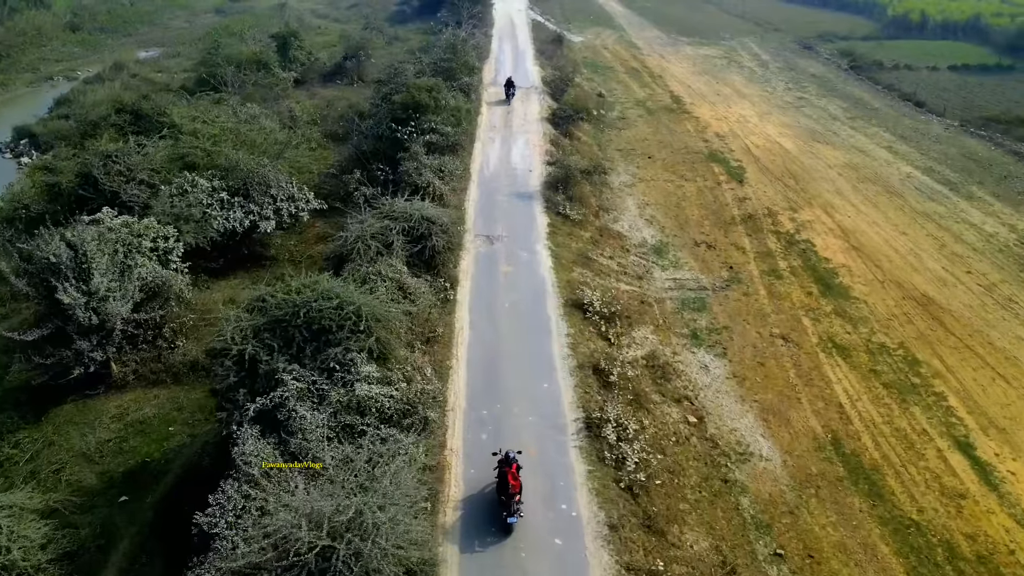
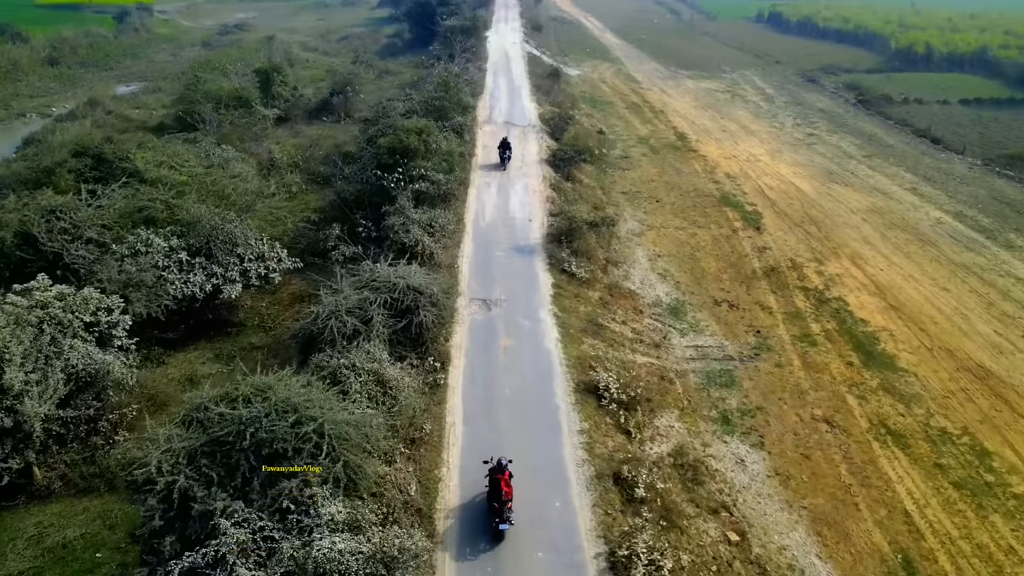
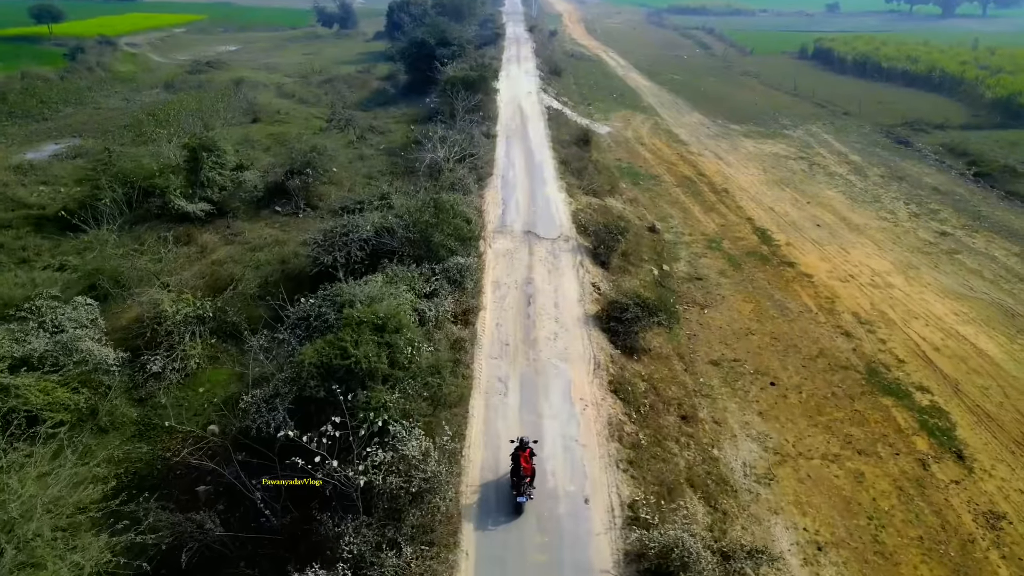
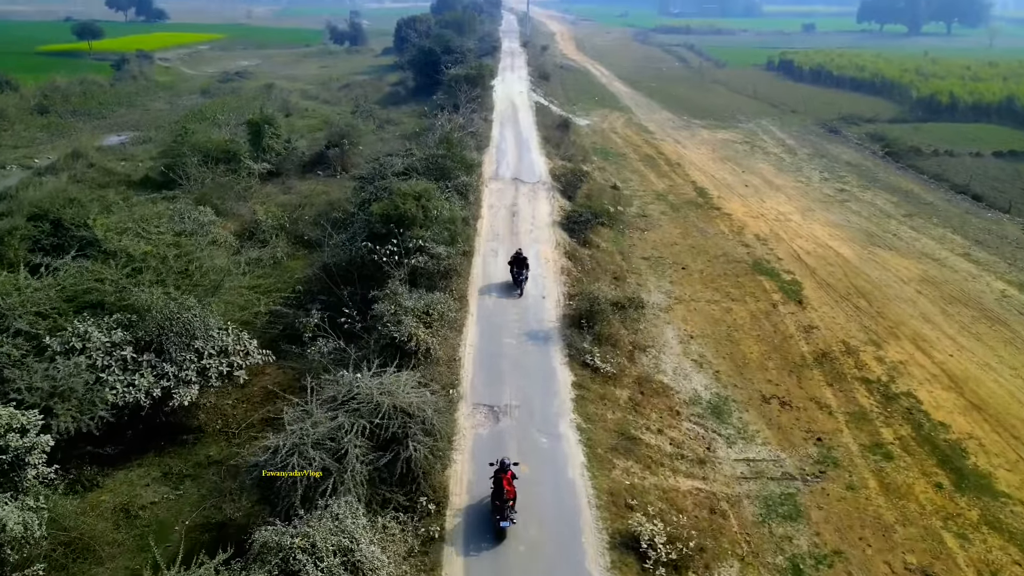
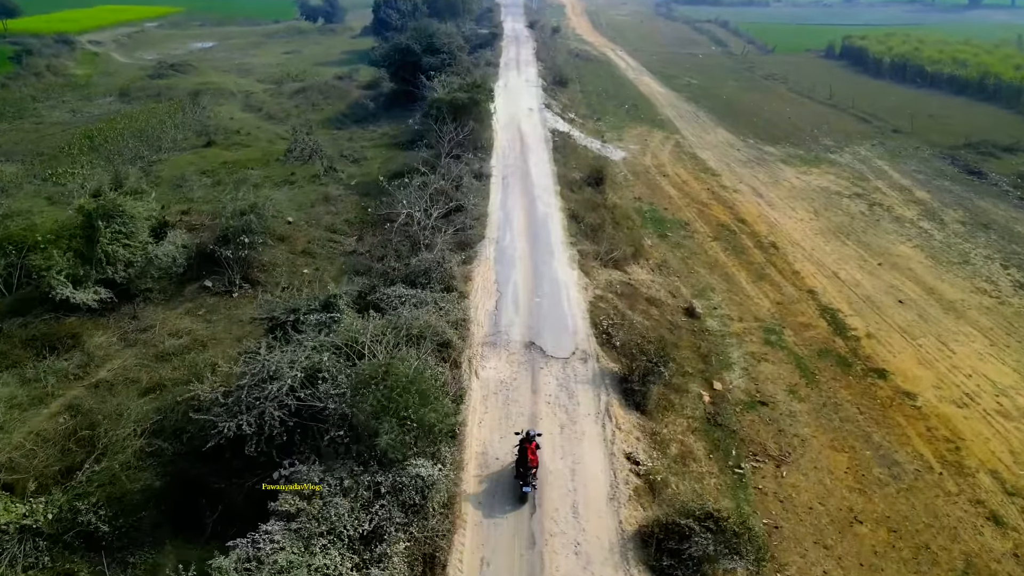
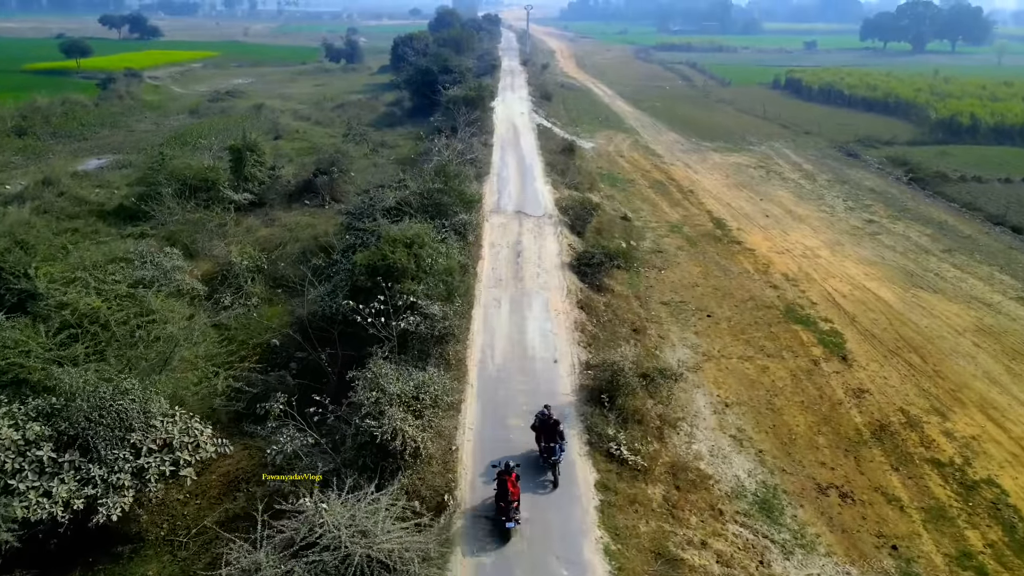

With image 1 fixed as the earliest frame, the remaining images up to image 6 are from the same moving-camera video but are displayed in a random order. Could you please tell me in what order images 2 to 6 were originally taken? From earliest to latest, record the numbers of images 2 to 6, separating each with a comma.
2, 4, 6, 3, 5
